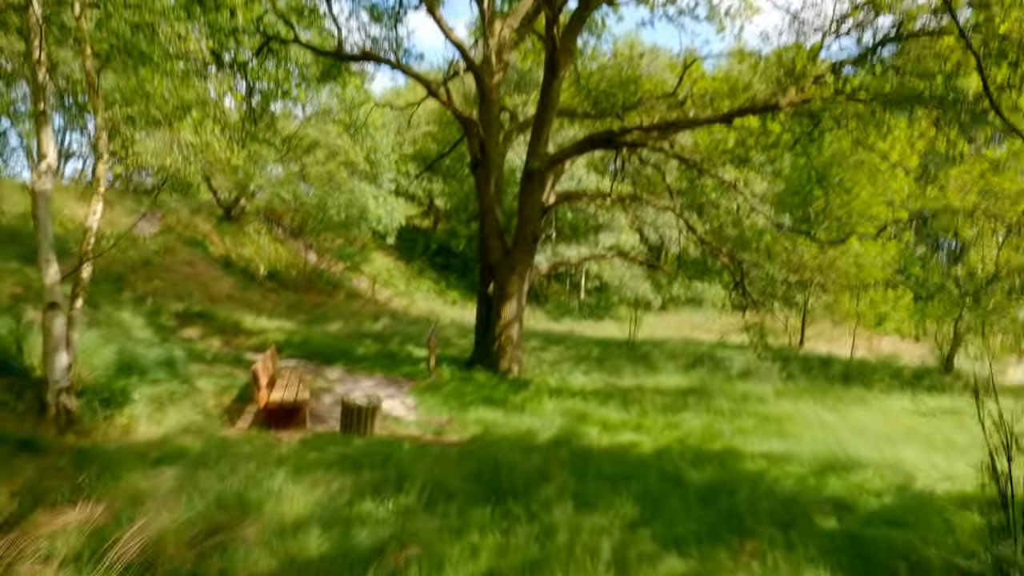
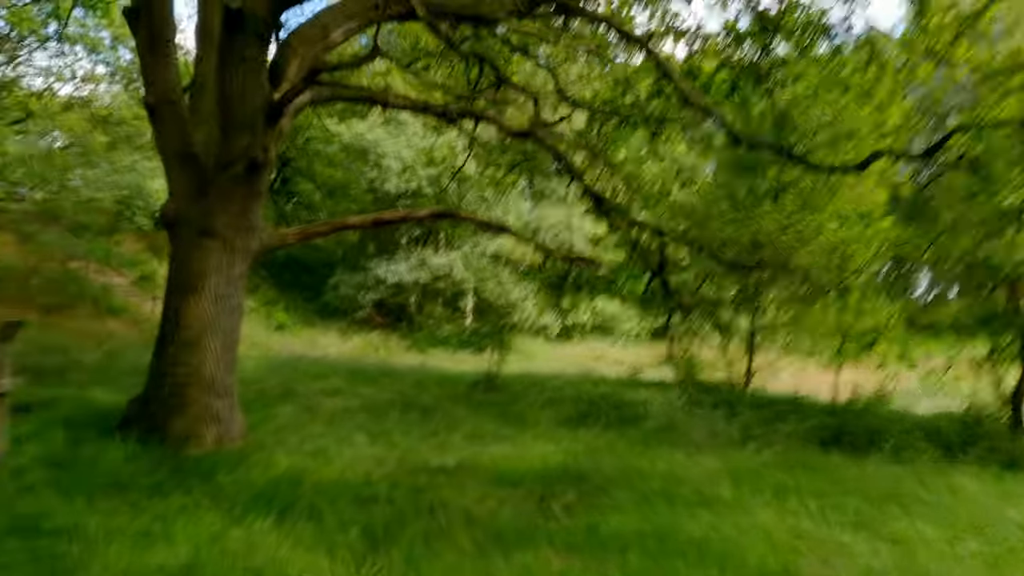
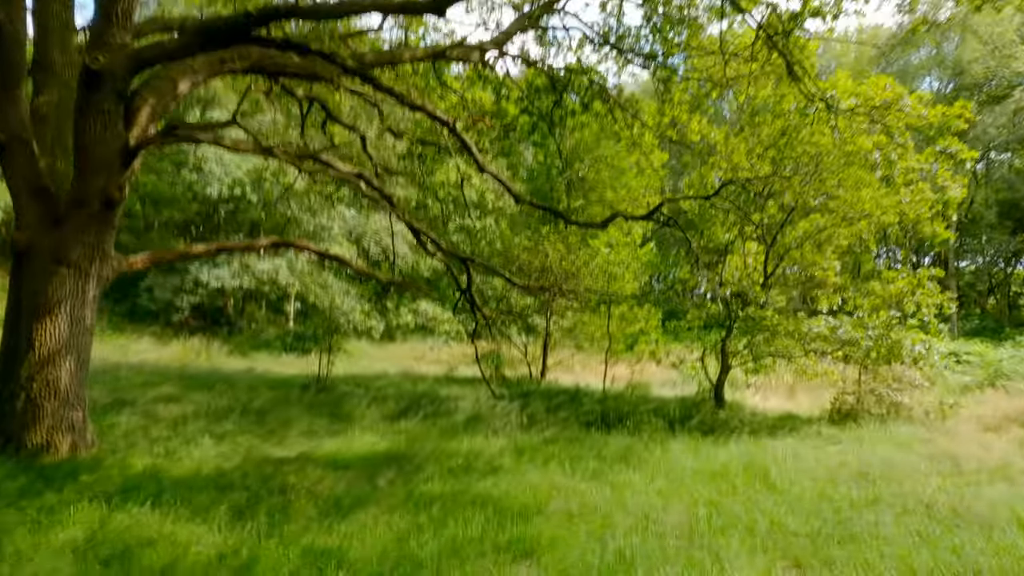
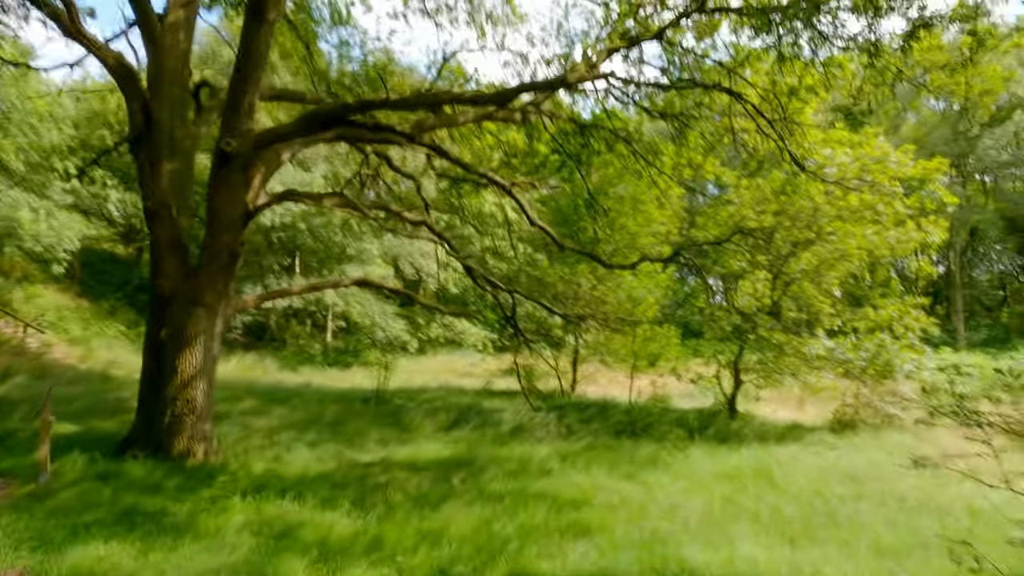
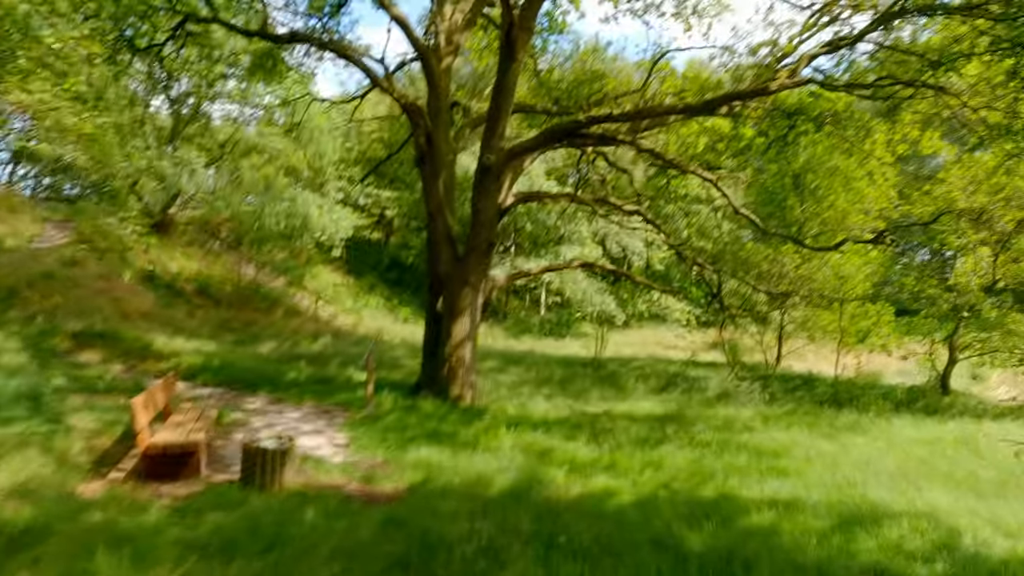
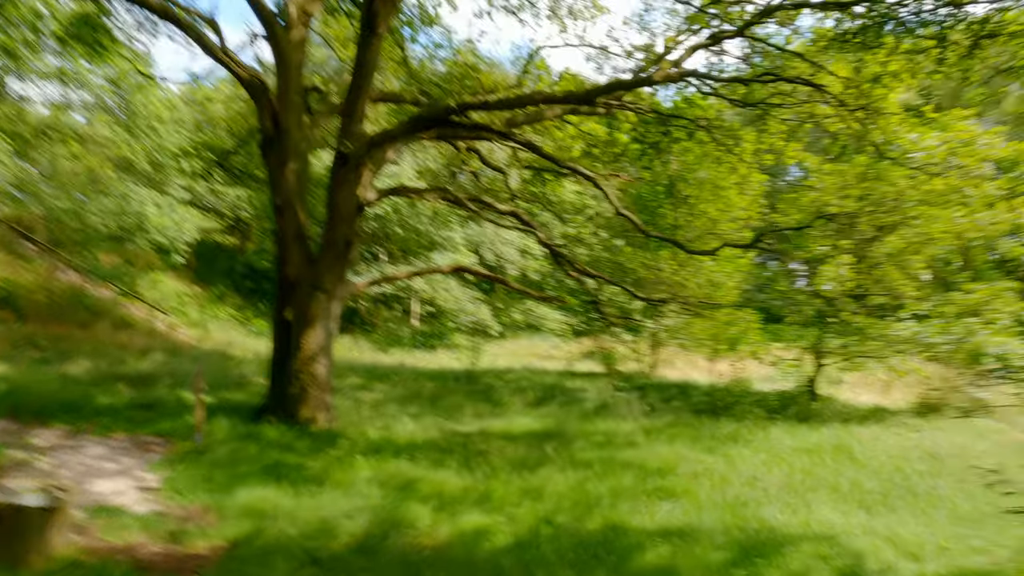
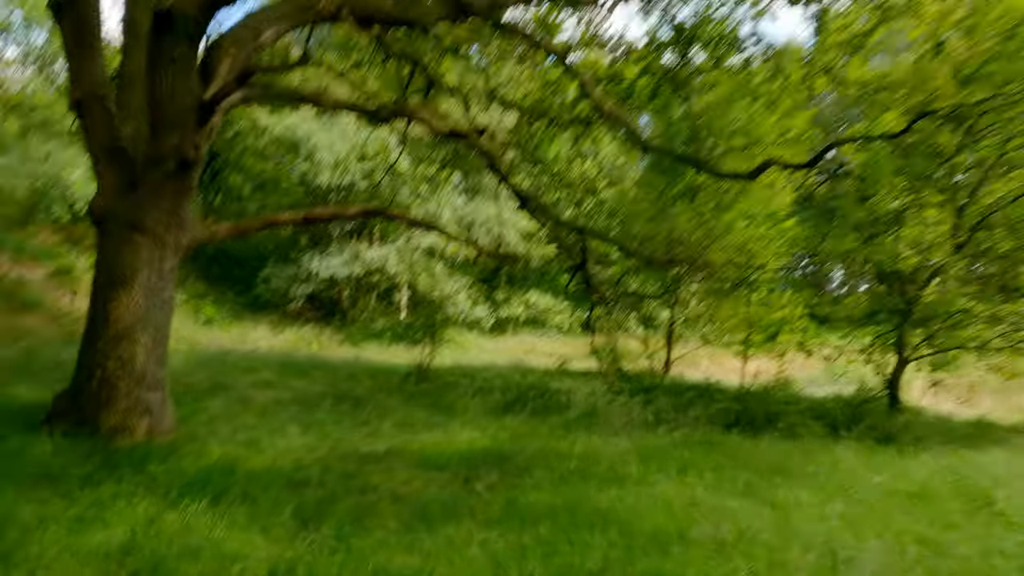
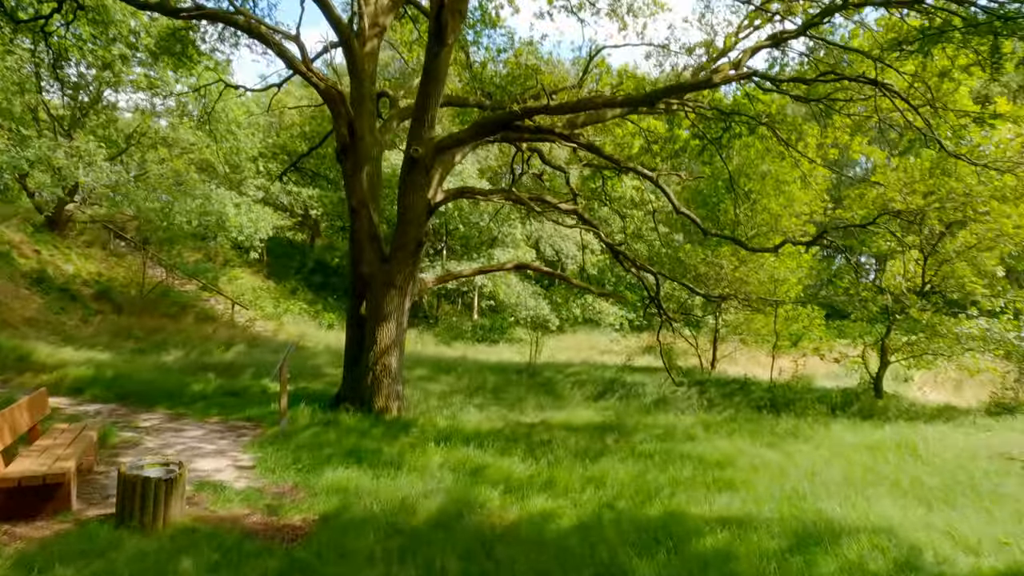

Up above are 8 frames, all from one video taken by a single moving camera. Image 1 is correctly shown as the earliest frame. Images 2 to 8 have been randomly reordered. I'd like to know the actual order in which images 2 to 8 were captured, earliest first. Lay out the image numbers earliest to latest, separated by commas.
5, 8, 6, 4, 3, 7, 2
